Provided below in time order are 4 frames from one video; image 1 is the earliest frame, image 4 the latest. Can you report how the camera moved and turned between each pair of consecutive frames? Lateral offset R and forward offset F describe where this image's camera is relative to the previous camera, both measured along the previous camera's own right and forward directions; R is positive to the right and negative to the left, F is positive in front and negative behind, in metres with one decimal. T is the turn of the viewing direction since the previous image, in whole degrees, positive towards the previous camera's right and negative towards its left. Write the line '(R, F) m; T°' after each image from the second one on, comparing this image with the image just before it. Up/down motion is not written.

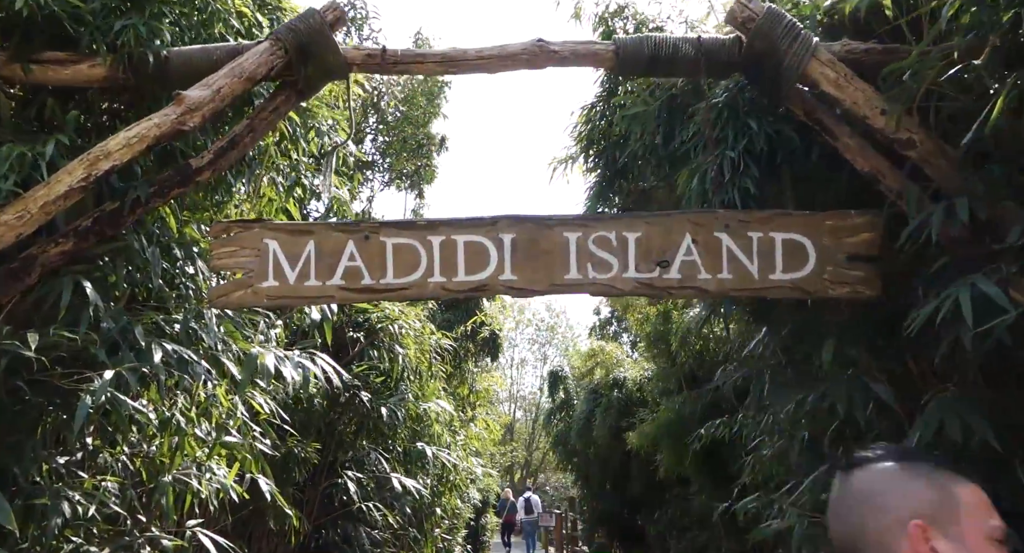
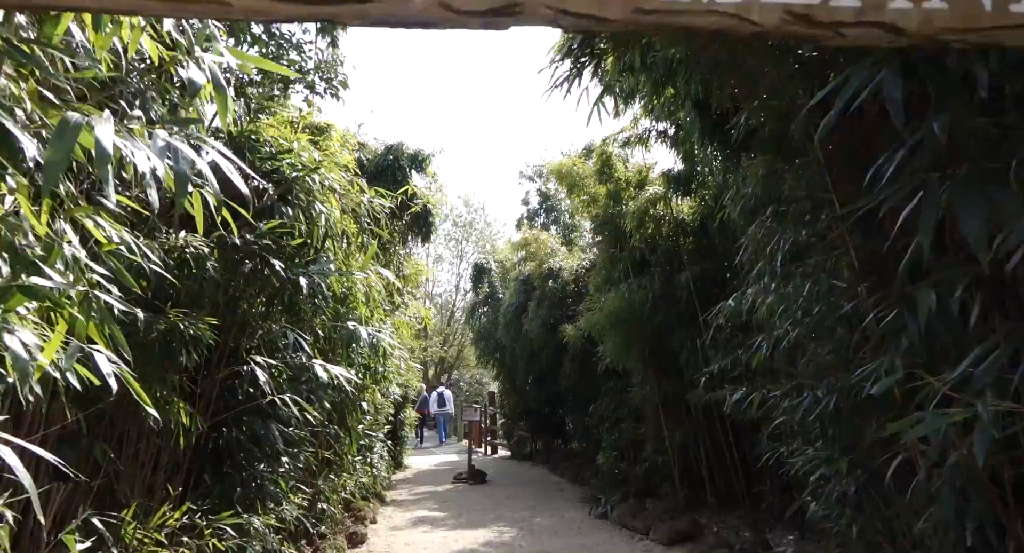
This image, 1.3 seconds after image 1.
(-0.2, +0.6) m; +9°
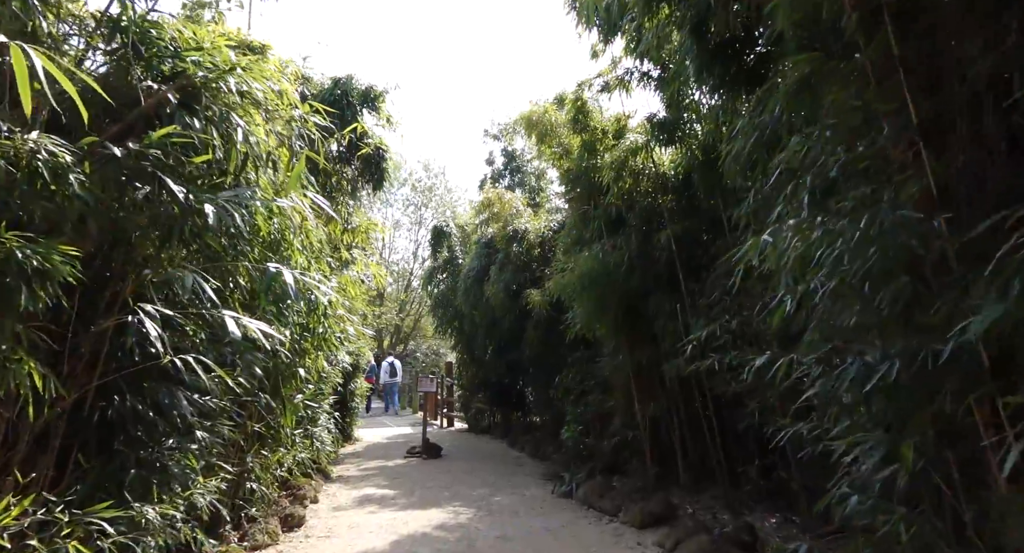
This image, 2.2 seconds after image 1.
(0.0, +0.4) m; +4°
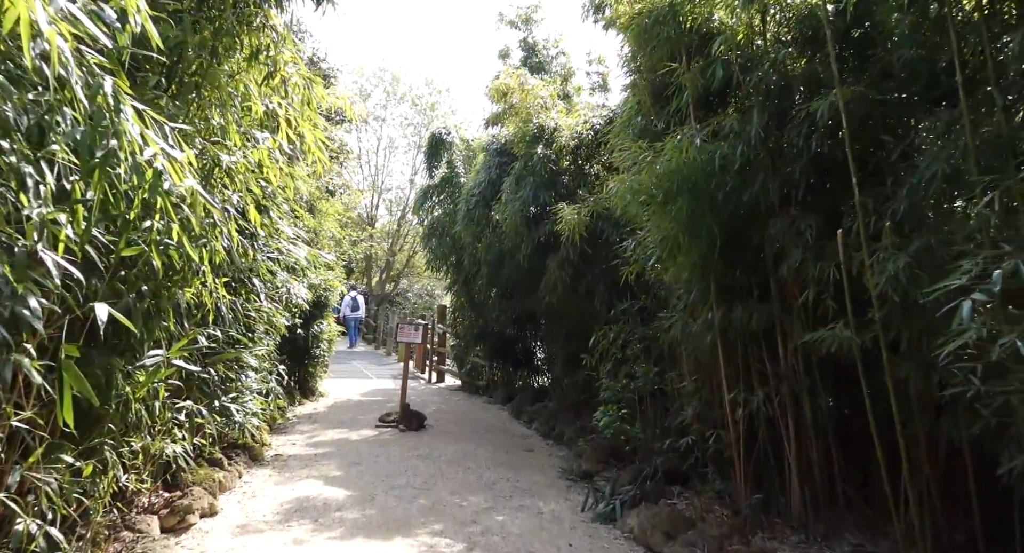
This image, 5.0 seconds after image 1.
(-0.1, +1.6) m; 0°
